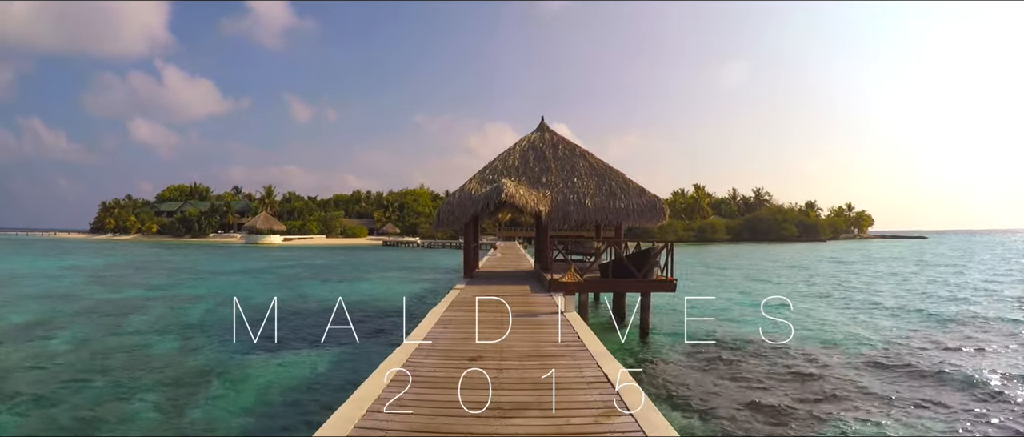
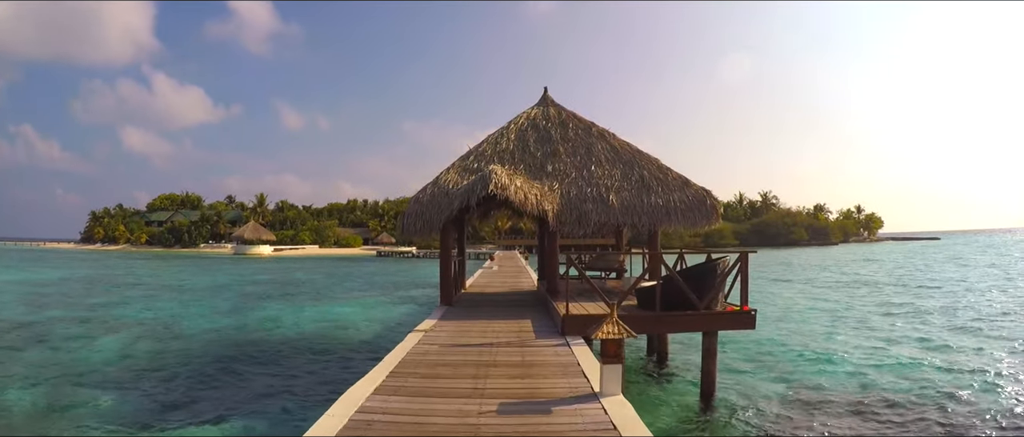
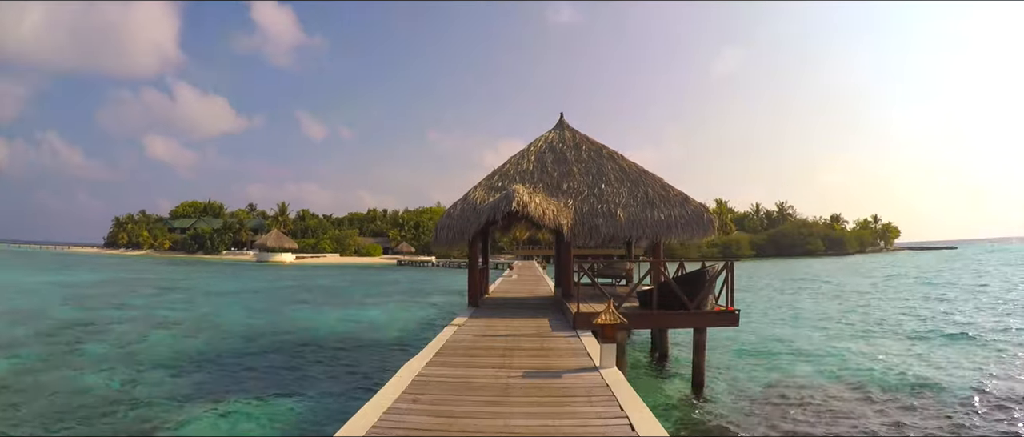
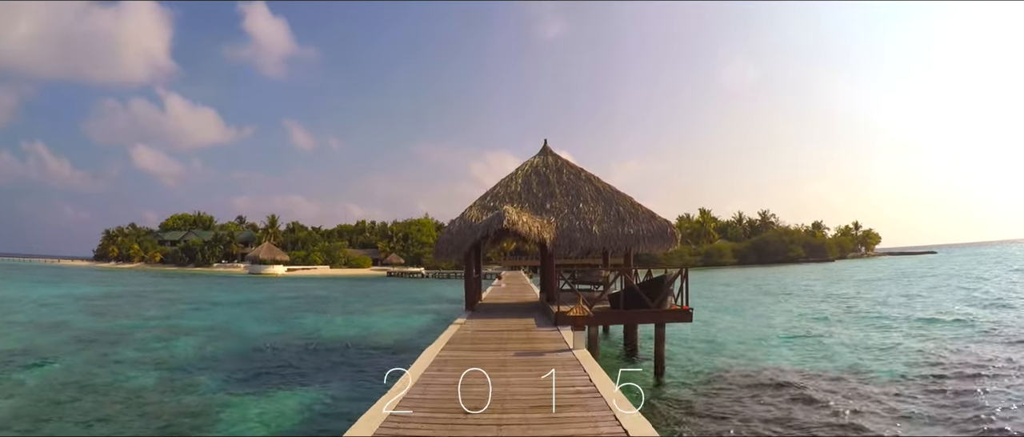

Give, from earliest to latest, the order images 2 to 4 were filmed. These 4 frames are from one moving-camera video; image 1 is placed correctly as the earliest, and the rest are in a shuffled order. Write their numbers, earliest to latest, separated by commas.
4, 3, 2
